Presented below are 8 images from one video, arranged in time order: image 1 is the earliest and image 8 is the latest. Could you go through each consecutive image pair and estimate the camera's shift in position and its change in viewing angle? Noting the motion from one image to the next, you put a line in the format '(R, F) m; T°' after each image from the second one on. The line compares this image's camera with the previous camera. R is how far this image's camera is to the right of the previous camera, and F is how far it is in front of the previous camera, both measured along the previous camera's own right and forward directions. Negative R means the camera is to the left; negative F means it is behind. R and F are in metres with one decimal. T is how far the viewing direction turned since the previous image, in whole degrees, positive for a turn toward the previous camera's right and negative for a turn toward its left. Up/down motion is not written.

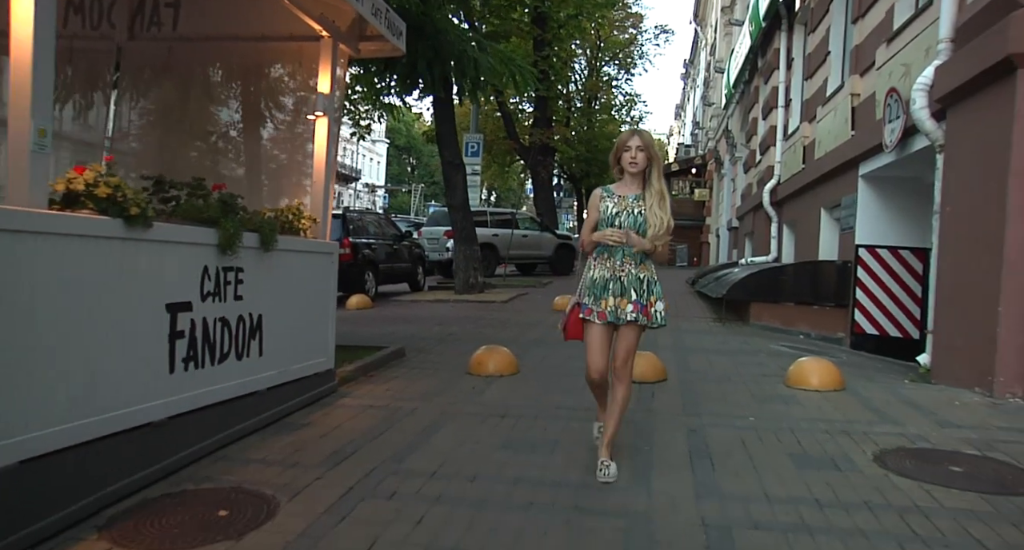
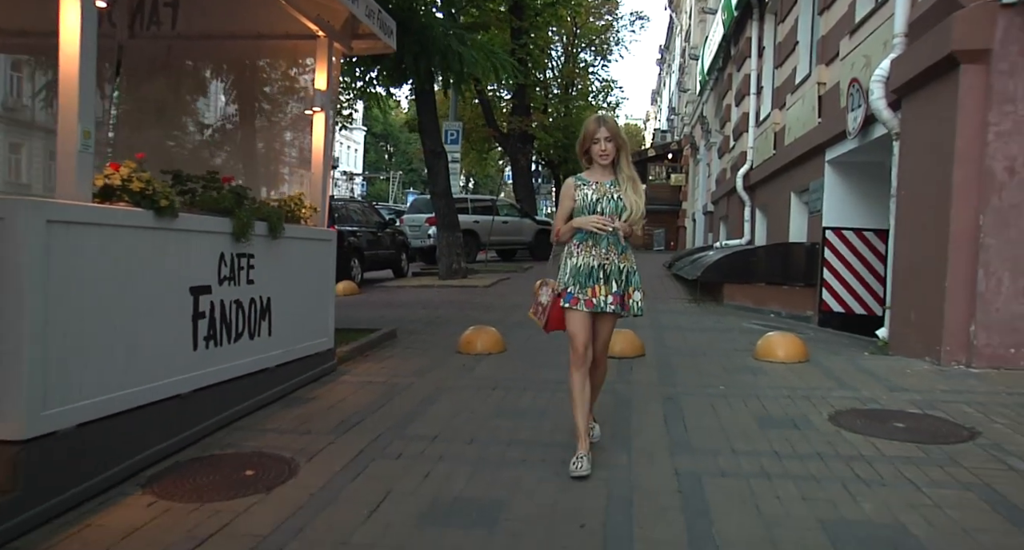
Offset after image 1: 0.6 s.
(-0.1, -0.4) m; +2°
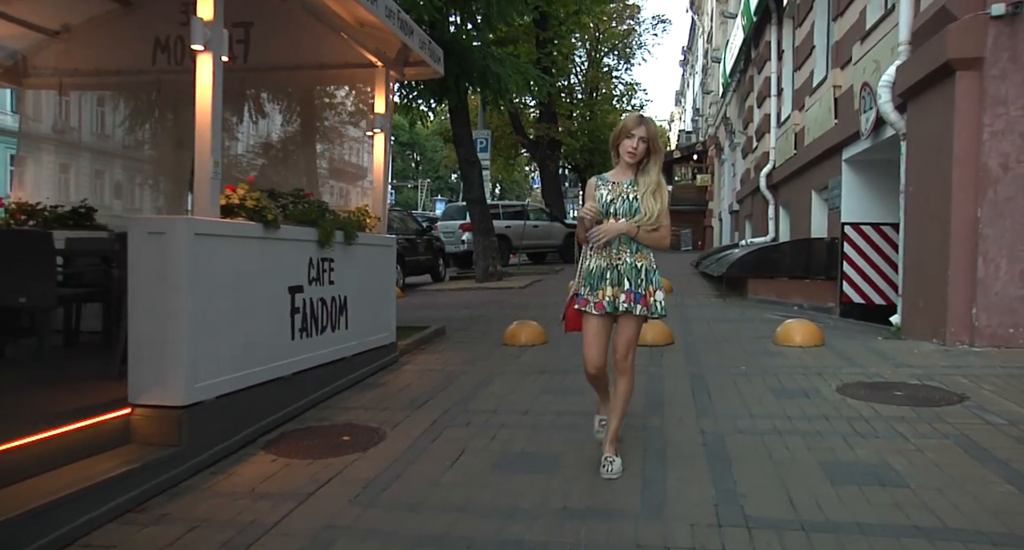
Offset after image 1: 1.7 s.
(-0.1, -0.8) m; -2°
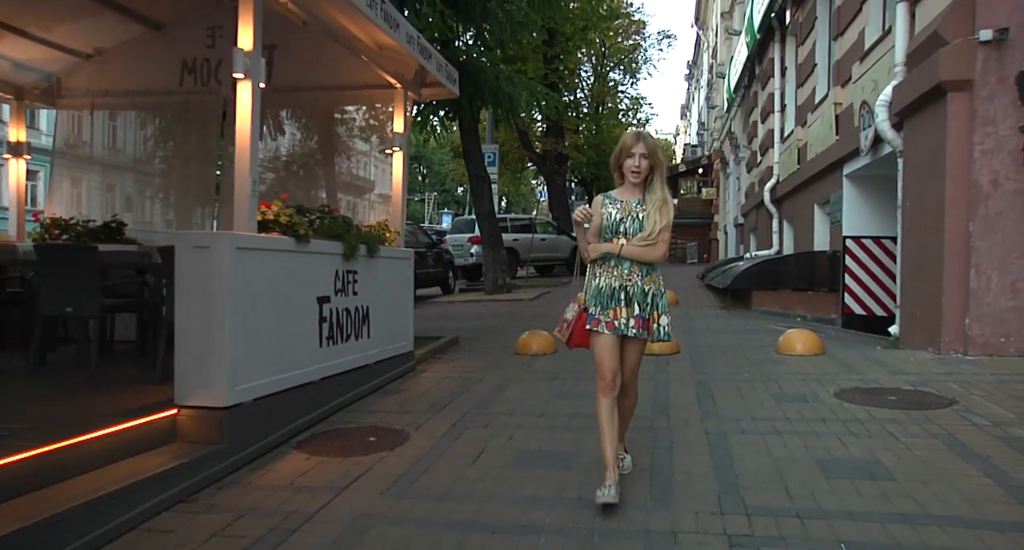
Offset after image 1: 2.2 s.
(-0.1, -0.3) m; 0°
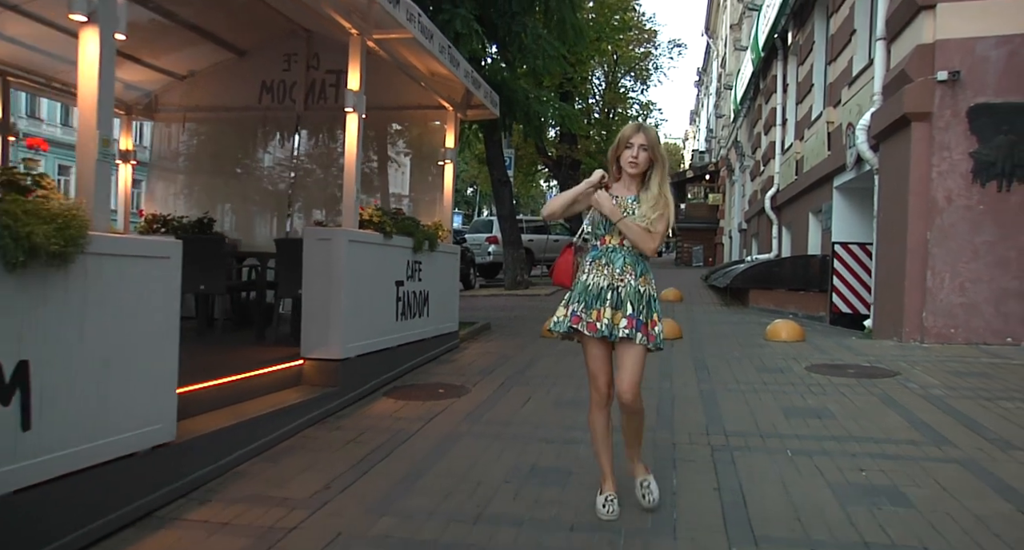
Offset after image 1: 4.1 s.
(-0.3, -1.4) m; 0°
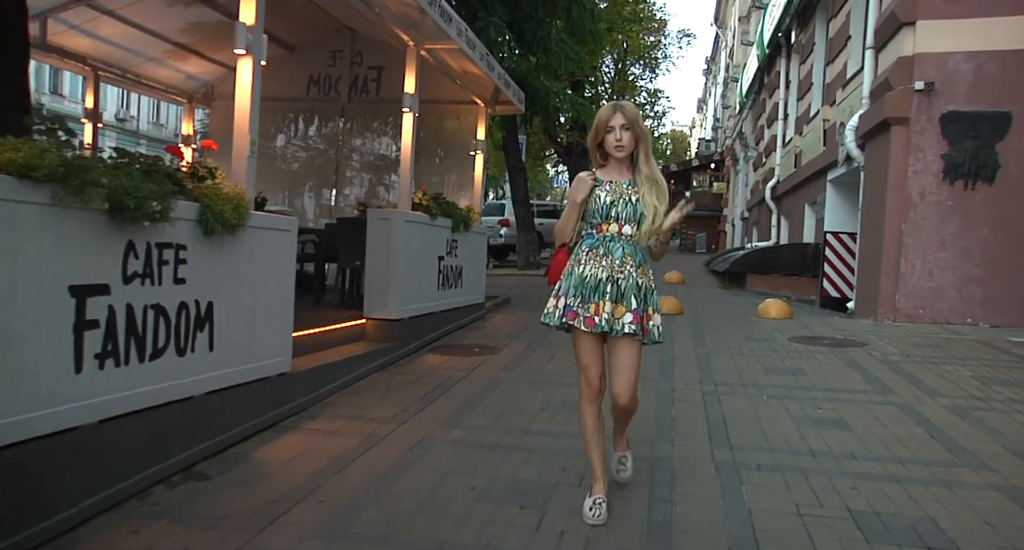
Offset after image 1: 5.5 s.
(-0.2, -1.1) m; 0°
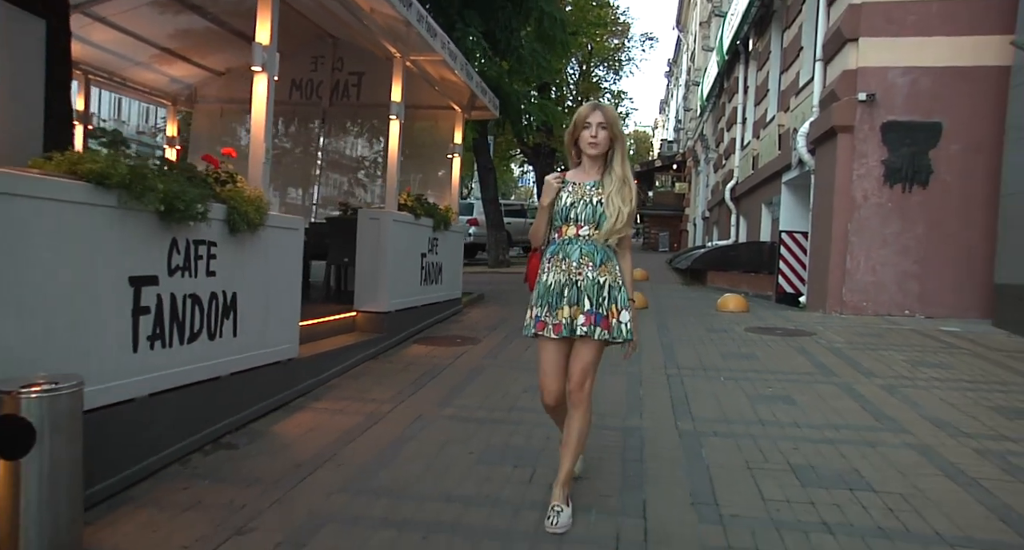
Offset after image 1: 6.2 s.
(-0.2, -0.6) m; +3°
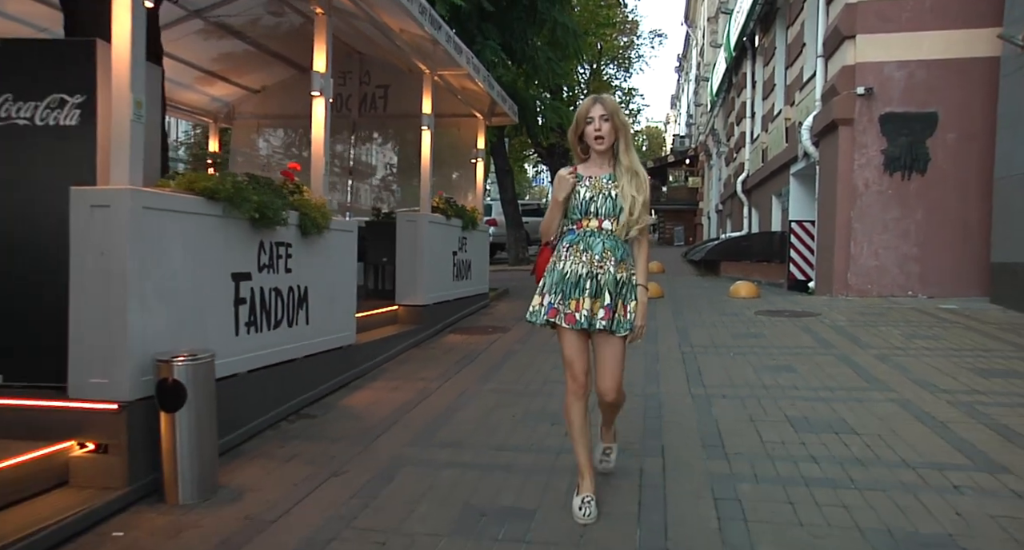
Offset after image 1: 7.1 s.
(-0.1, -0.7) m; -1°
